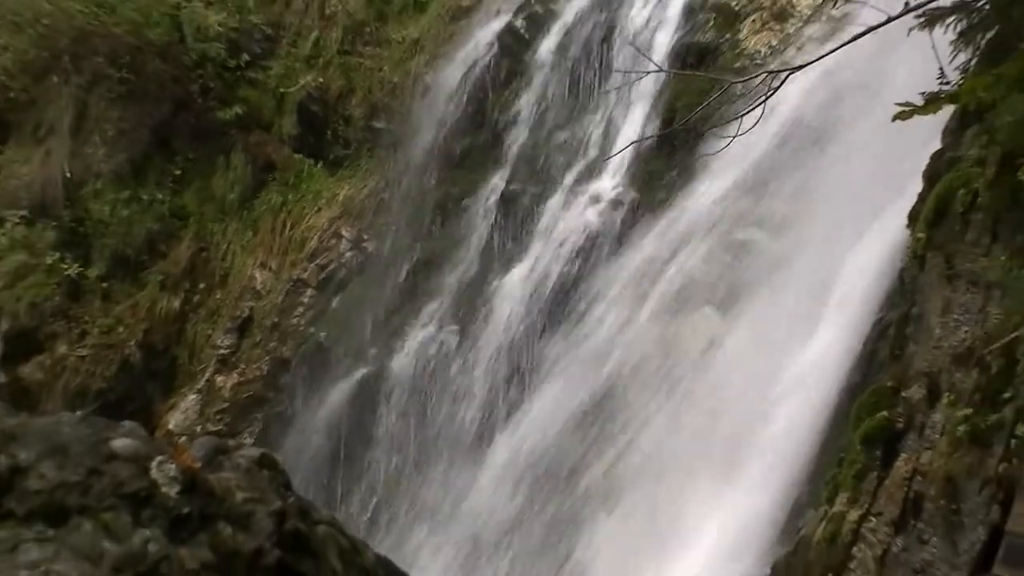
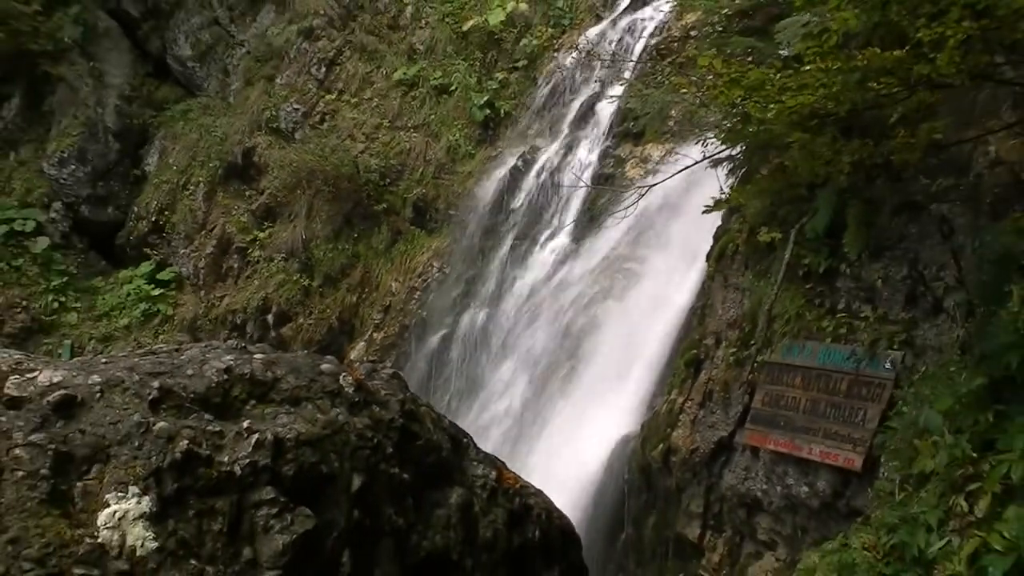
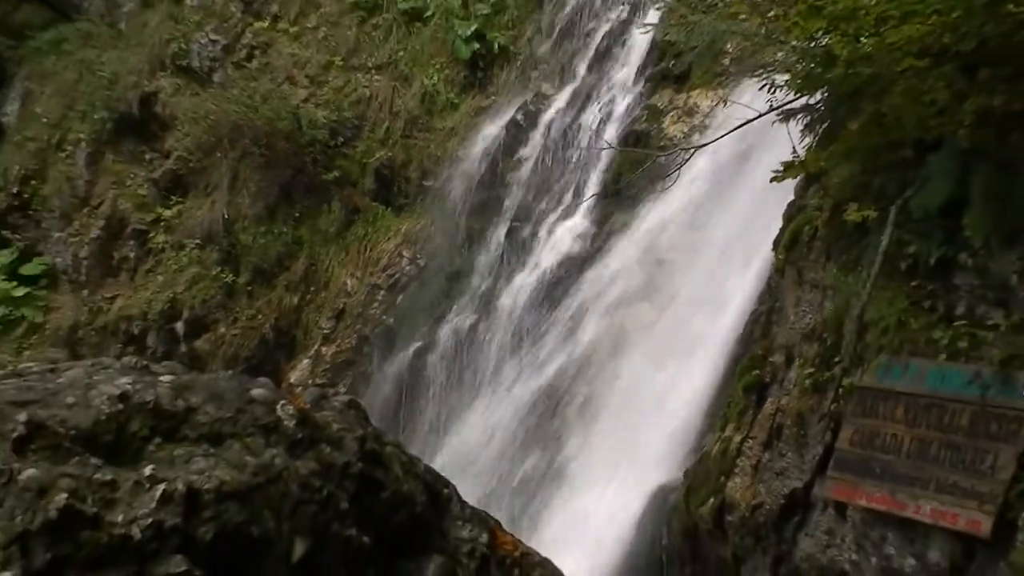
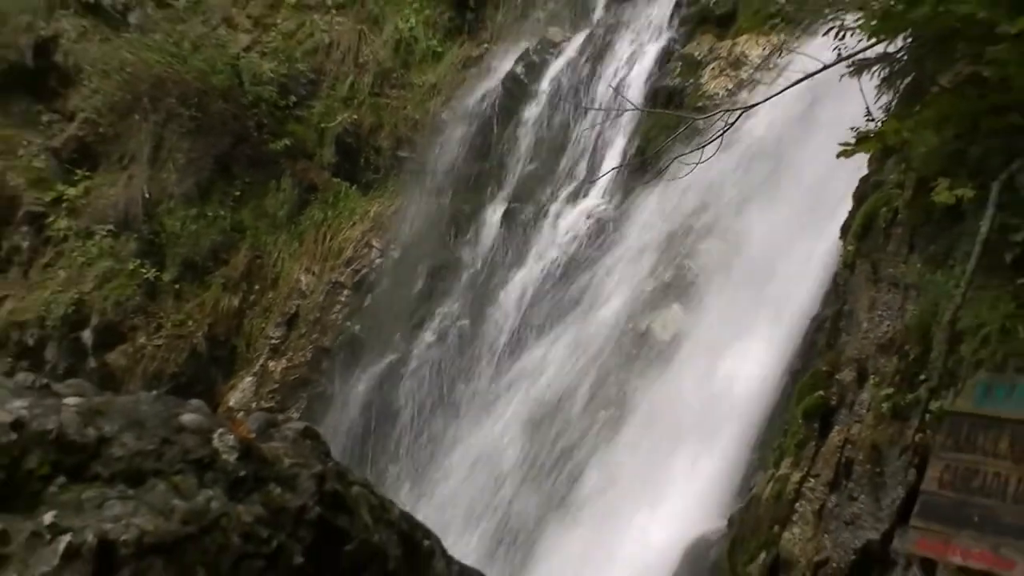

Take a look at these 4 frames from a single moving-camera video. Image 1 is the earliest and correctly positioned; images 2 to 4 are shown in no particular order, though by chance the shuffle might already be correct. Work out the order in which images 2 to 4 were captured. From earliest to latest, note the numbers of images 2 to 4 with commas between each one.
4, 3, 2
